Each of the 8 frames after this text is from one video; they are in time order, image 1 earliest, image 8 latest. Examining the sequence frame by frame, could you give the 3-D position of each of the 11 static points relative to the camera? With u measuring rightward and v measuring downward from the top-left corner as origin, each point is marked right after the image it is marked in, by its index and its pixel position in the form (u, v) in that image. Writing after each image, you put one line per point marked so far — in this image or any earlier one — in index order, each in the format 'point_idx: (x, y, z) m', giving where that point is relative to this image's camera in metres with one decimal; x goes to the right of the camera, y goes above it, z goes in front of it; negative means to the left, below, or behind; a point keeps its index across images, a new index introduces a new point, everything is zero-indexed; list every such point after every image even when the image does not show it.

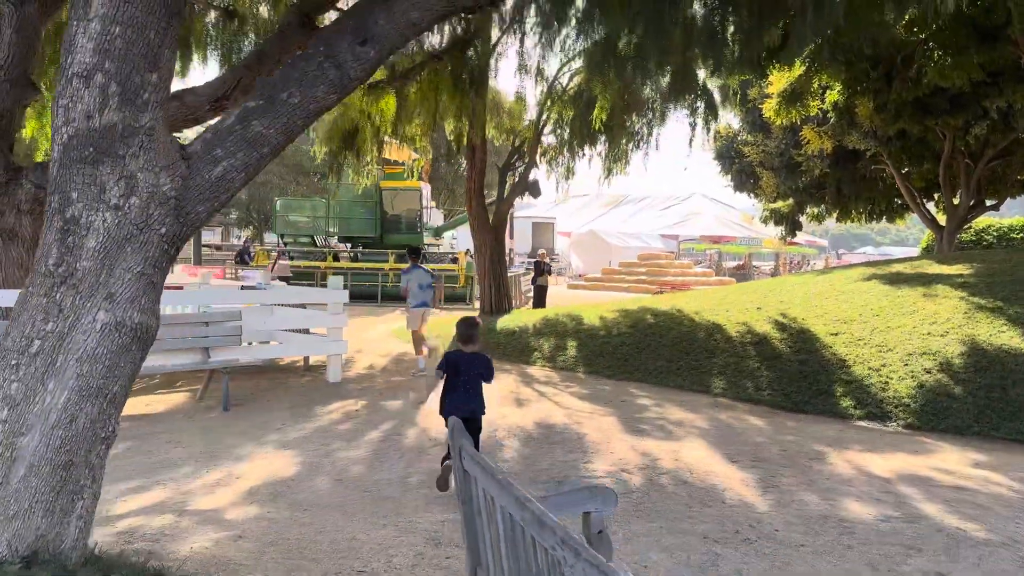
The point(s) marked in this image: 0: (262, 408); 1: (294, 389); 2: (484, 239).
0: (-2.1, -1.0, +7.4) m
1: (-2.1, -1.0, +8.3) m
2: (-0.5, +0.9, +15.3) m
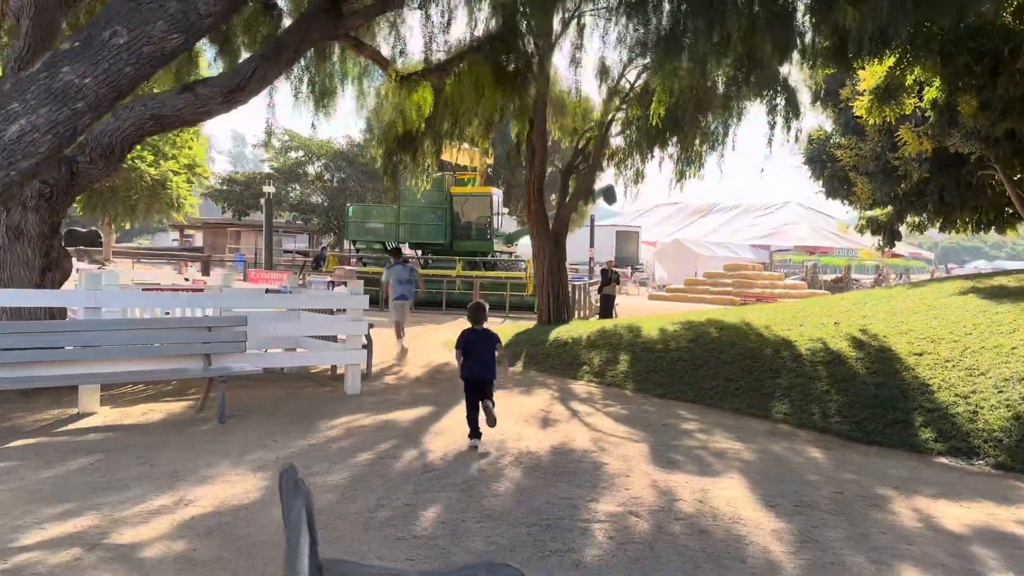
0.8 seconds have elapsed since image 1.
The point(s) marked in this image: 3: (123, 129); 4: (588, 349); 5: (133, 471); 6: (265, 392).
0: (-2.0, -1.0, +6.8) m
1: (-1.8, -1.0, +7.8) m
2: (+0.5, +0.7, +14.5) m
3: (-3.3, +1.4, +7.5) m
4: (+1.0, -0.8, +11.1) m
5: (-2.3, -1.1, +5.2) m
6: (-2.2, -0.9, +7.9) m
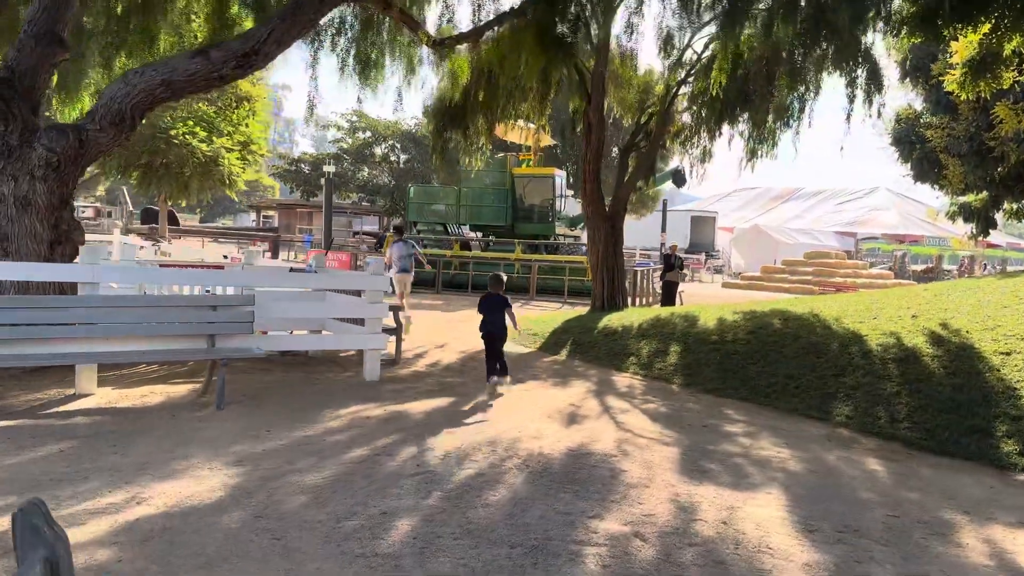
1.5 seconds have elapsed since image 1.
0: (-1.8, -0.9, +6.4) m
1: (-1.6, -0.8, +7.3) m
2: (+1.4, +1.0, +13.8) m
3: (-3.1, +1.6, +7.1) m
4: (+1.5, -0.6, +10.4) m
5: (-2.3, -1.0, +4.8) m
6: (-2.0, -0.8, +7.4) m
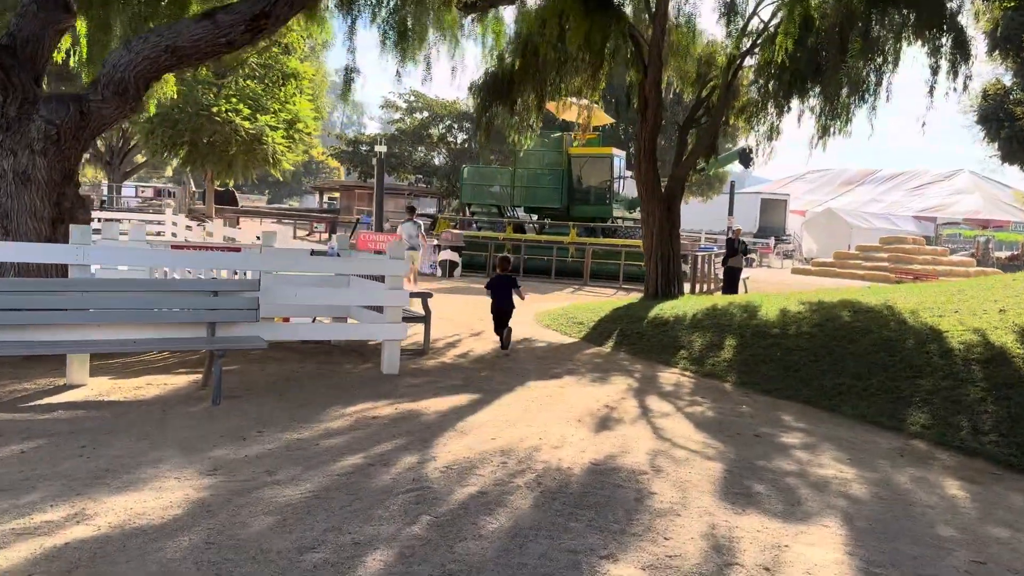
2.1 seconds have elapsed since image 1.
0: (-1.7, -0.8, +5.8) m
1: (-1.4, -0.7, +6.7) m
2: (+2.1, +1.2, +13.0) m
3: (-2.8, +1.7, +6.6) m
4: (+1.9, -0.5, +9.5) m
5: (-2.2, -0.9, +4.3) m
6: (-1.7, -0.6, +6.9) m
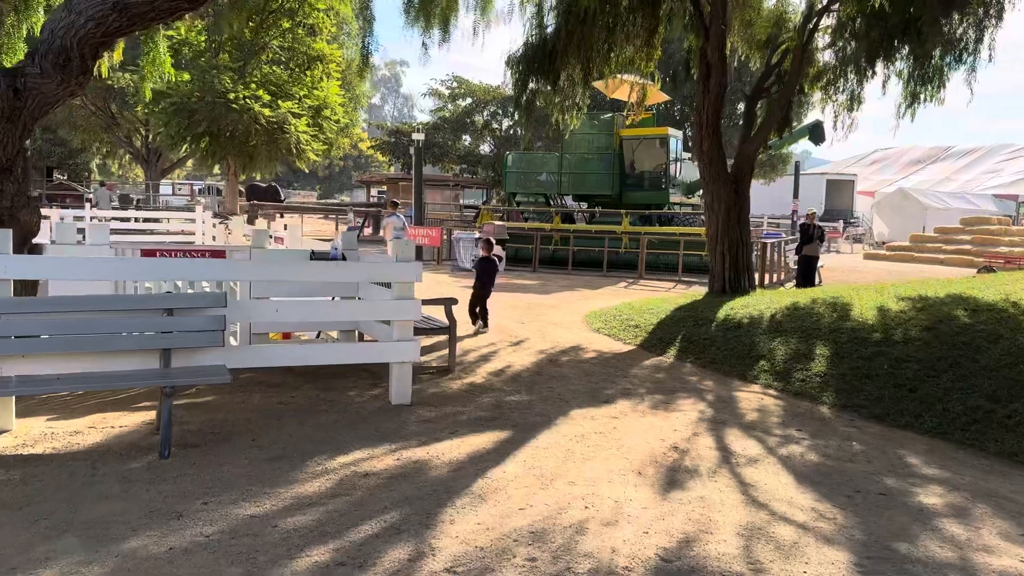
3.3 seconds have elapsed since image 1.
0: (-1.5, -0.8, +4.5) m
1: (-1.1, -0.8, +5.4) m
2: (+2.7, +1.3, +11.4) m
3: (-2.6, +1.6, +5.3) m
4: (+2.4, -0.4, +8.0) m
5: (-2.1, -1.0, +3.0) m
6: (-1.5, -0.7, +5.6) m
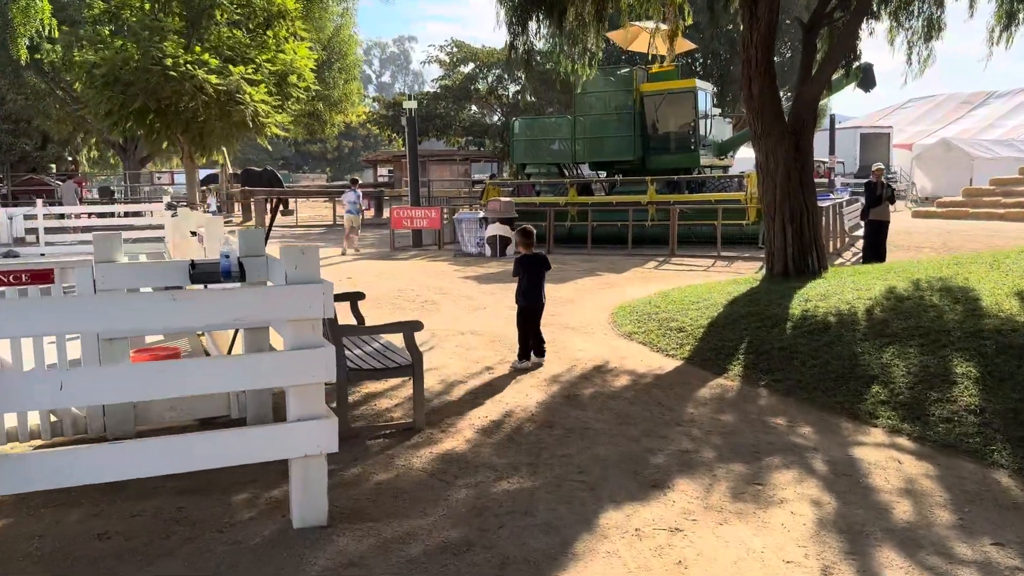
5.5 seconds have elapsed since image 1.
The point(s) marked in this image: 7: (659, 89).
0: (-1.5, -1.1, +2.3) m
1: (-1.2, -0.9, +3.1) m
2: (+2.7, +1.4, +9.0) m
3: (-2.8, +1.3, +3.0) m
4: (+2.4, -0.4, +5.6) m
5: (-2.2, -1.3, +0.8) m
6: (-1.5, -0.9, +3.3) m
7: (+2.8, +3.7, +16.5) m
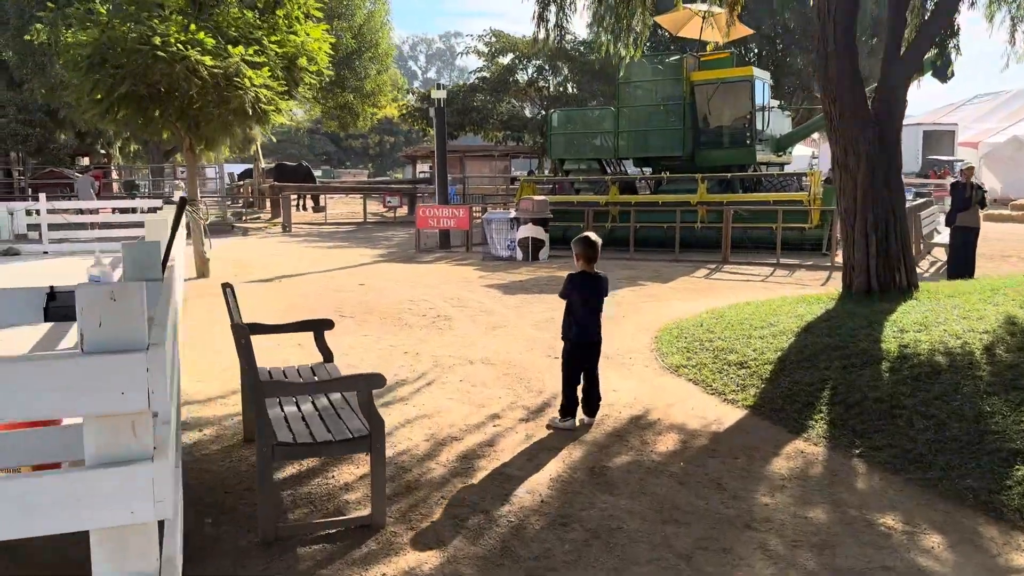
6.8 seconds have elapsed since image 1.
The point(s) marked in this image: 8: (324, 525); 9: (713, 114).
0: (-1.7, -1.2, +1.0) m
1: (-1.3, -1.1, +1.8) m
2: (+2.9, +1.3, +7.4) m
3: (-2.8, +1.2, +1.8) m
4: (+2.4, -0.6, +4.1) m
5: (-2.4, -1.4, -0.4) m
6: (-1.6, -1.0, +2.0) m
7: (+3.4, +3.6, +14.9) m
8: (-0.7, -0.9, +3.3) m
9: (+3.5, +3.0, +15.0) m
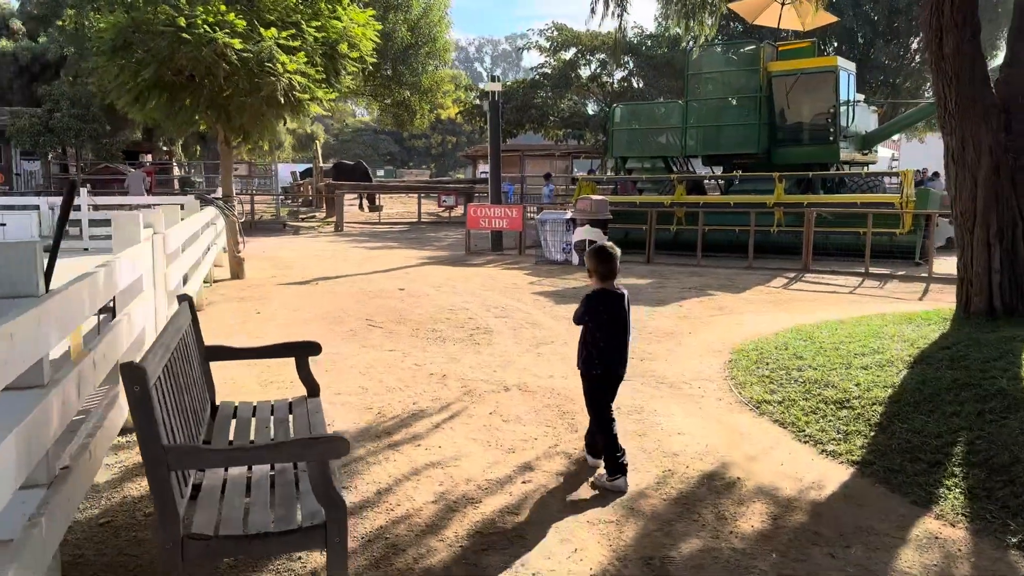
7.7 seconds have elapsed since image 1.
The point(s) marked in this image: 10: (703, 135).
0: (-1.8, -1.2, +0.1) m
1: (-1.3, -1.1, +0.9) m
2: (+3.3, +1.1, +6.2) m
3: (-2.9, +1.2, +1.0) m
4: (+2.5, -0.7, +2.9) m
5: (-2.6, -1.4, -1.3) m
6: (-1.6, -1.1, +1.1) m
7: (+4.3, +3.4, +13.6) m
8: (-0.7, -0.9, +2.3) m
9: (+4.4, +2.9, +13.7) m
10: (+3.2, +2.6, +14.4) m
